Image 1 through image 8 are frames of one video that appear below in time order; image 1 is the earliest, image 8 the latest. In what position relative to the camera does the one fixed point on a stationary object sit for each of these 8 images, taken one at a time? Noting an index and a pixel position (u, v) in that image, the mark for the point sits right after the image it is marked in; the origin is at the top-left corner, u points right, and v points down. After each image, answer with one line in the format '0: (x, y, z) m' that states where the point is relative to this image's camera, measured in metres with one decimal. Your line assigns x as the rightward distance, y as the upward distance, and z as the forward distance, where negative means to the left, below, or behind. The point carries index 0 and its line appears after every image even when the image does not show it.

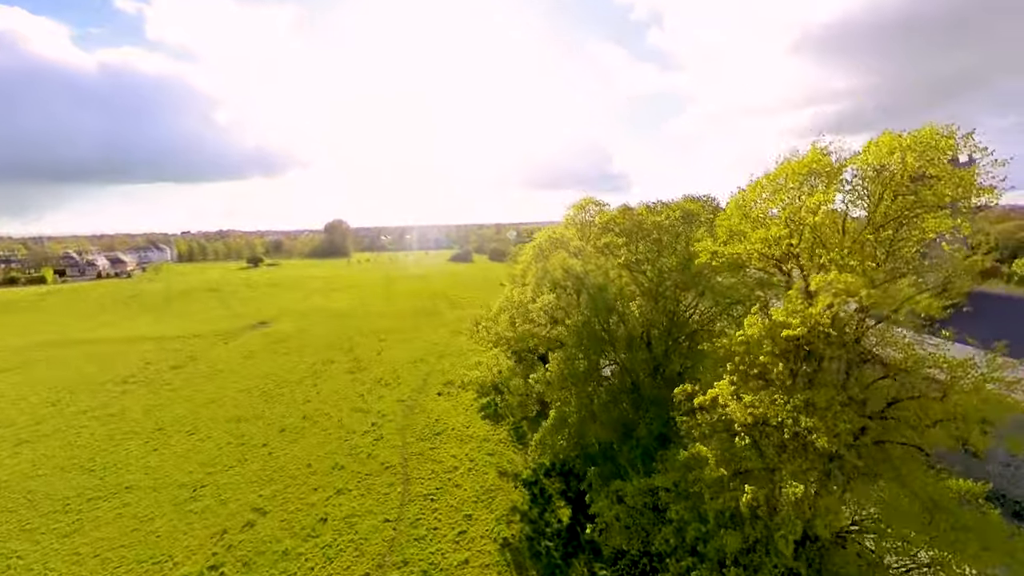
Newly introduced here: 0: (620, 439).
0: (+4.6, -6.4, +18.8) m
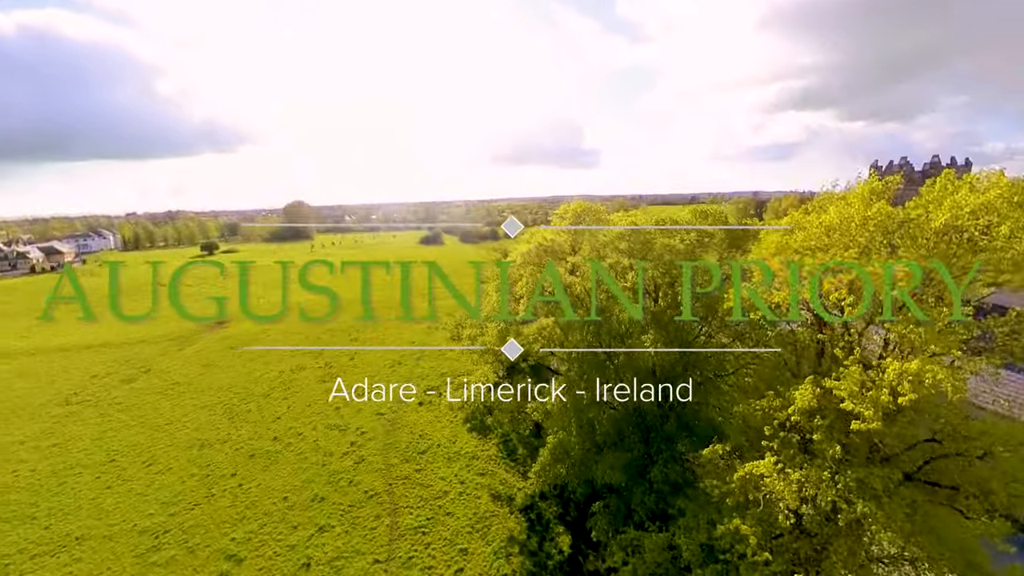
0: (+4.7, -7.5, +17.7) m
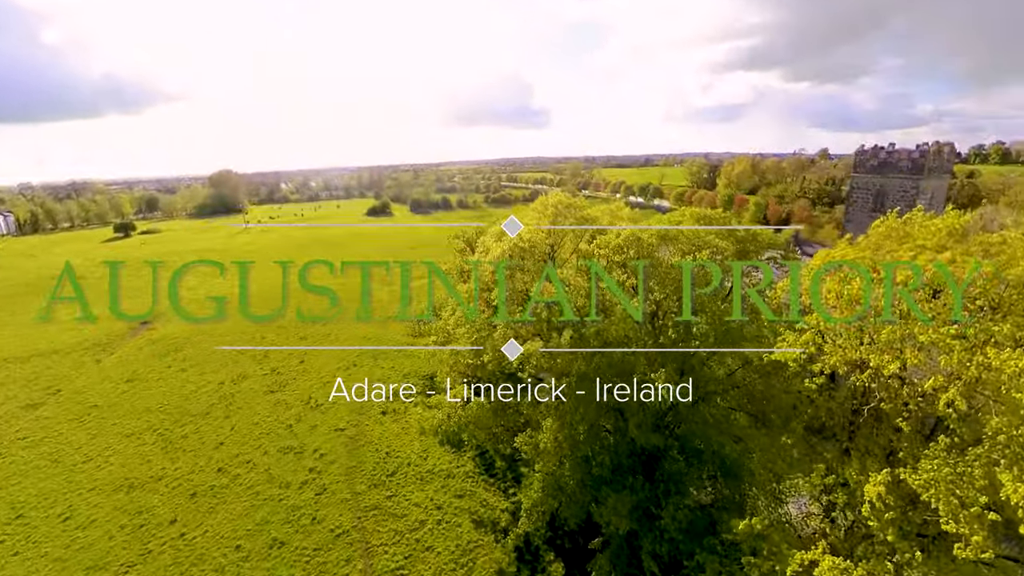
0: (+4.4, -8.4, +16.2) m
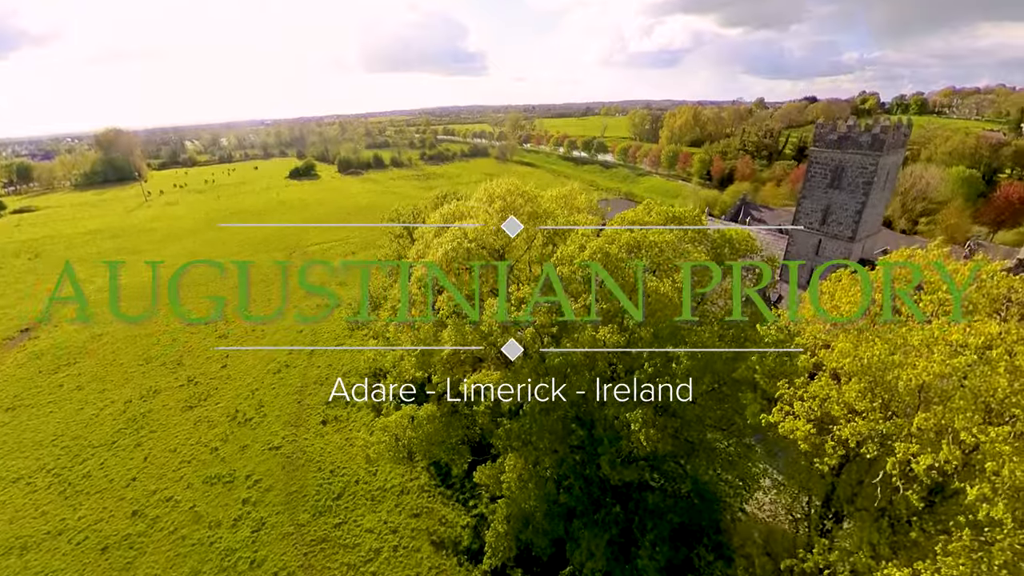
0: (+3.3, -9.0, +15.2) m
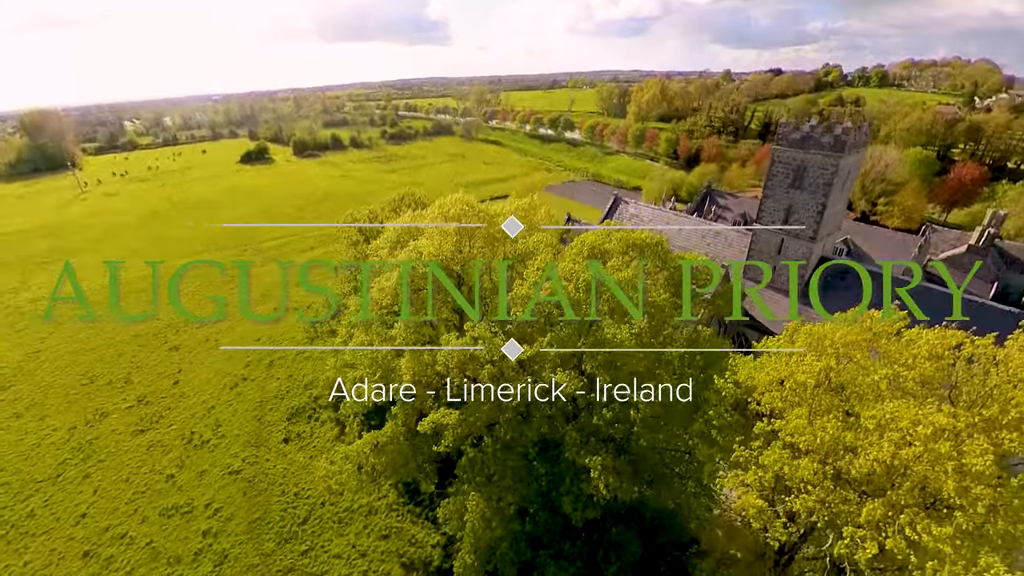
0: (+2.2, -10.2, +15.2) m
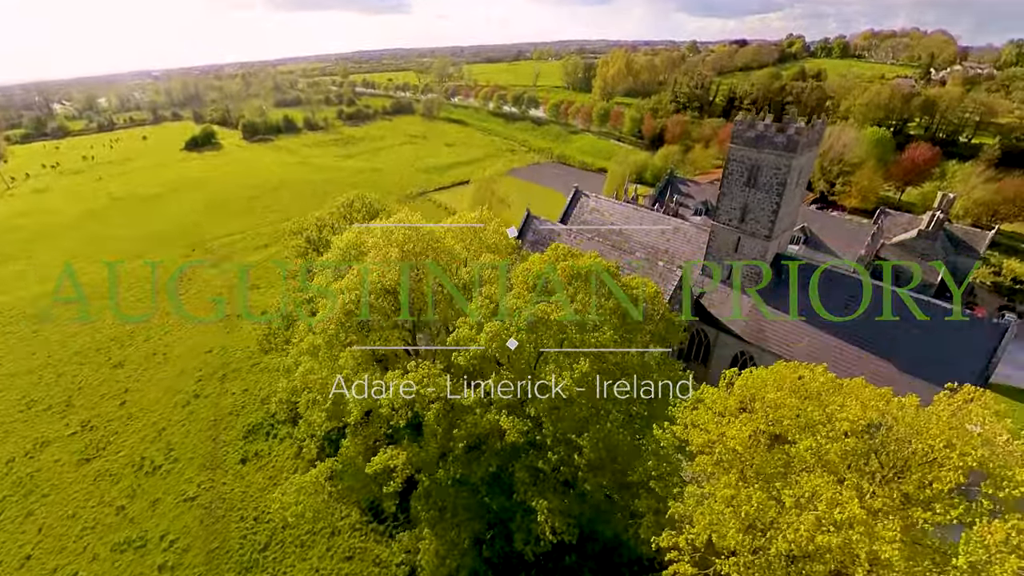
0: (+0.8, -11.3, +15.3) m
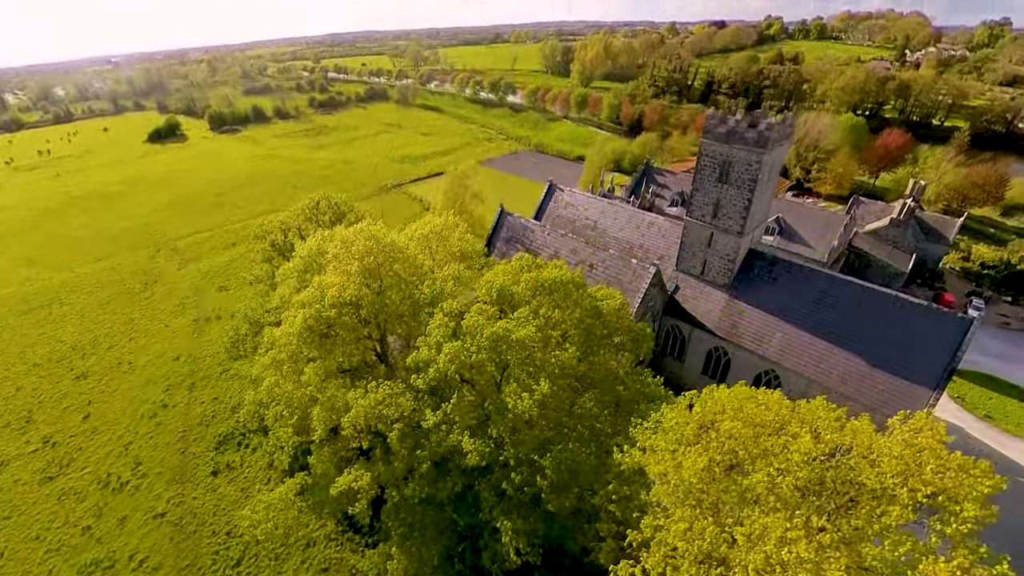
0: (-0.2, -11.7, +15.2) m
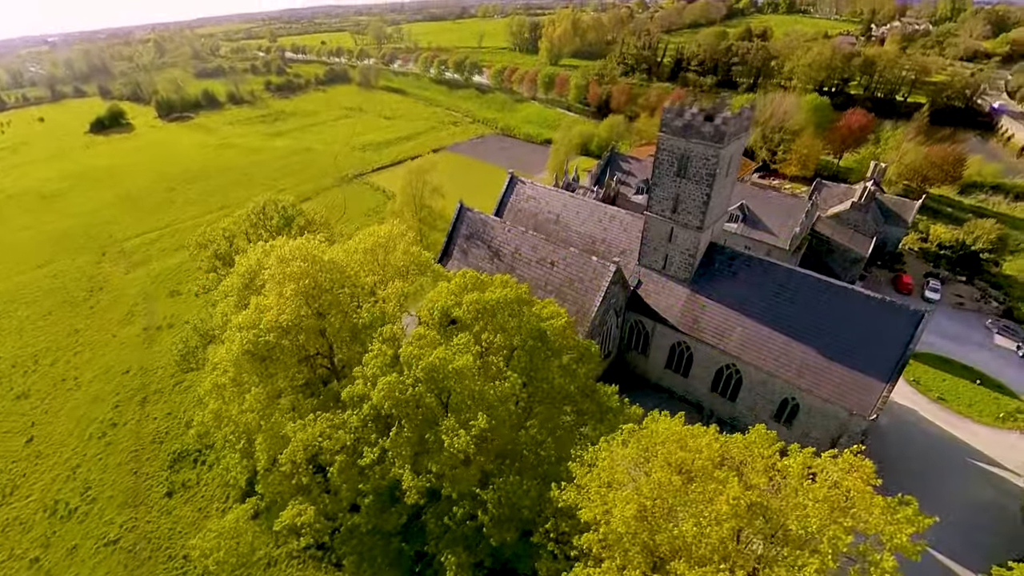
0: (-1.6, -12.4, +15.1) m
